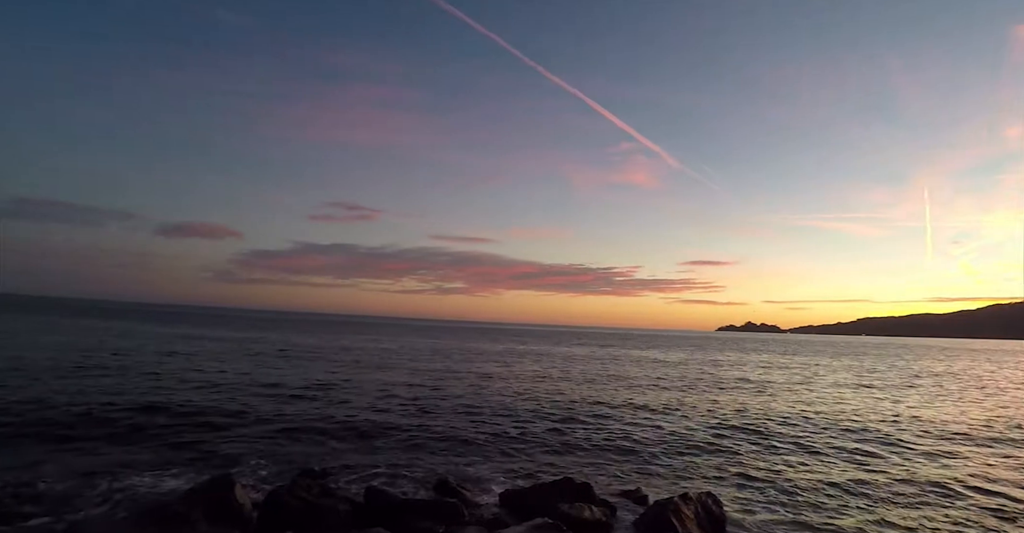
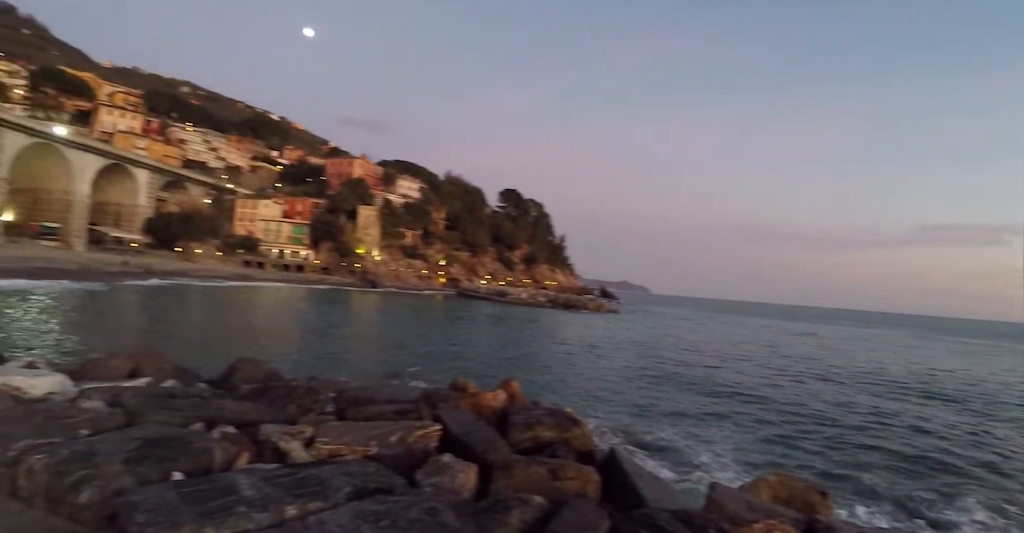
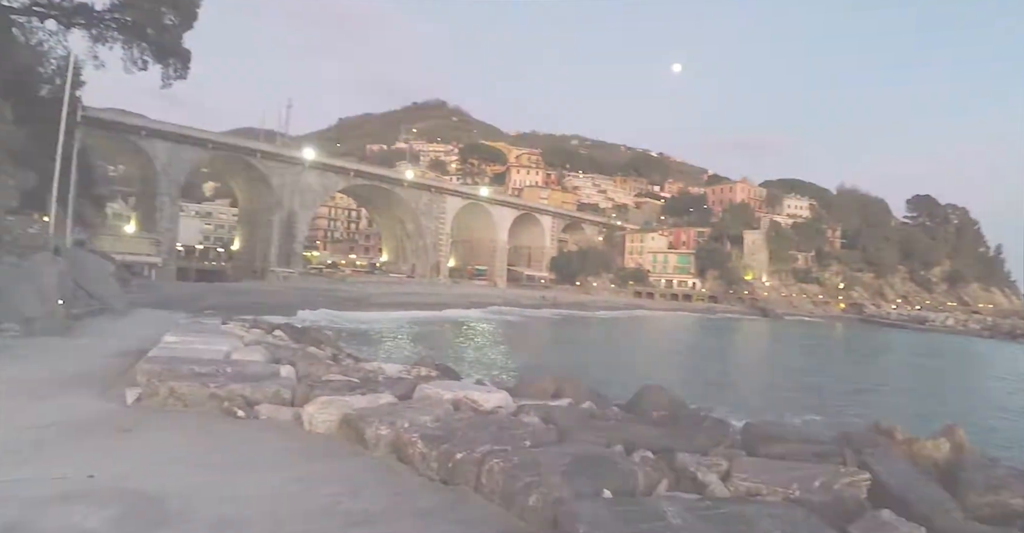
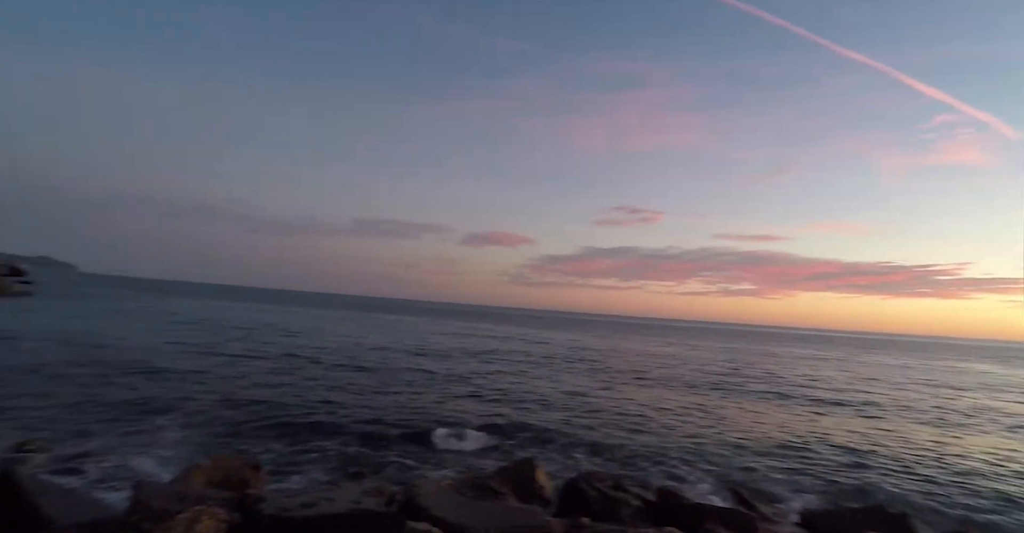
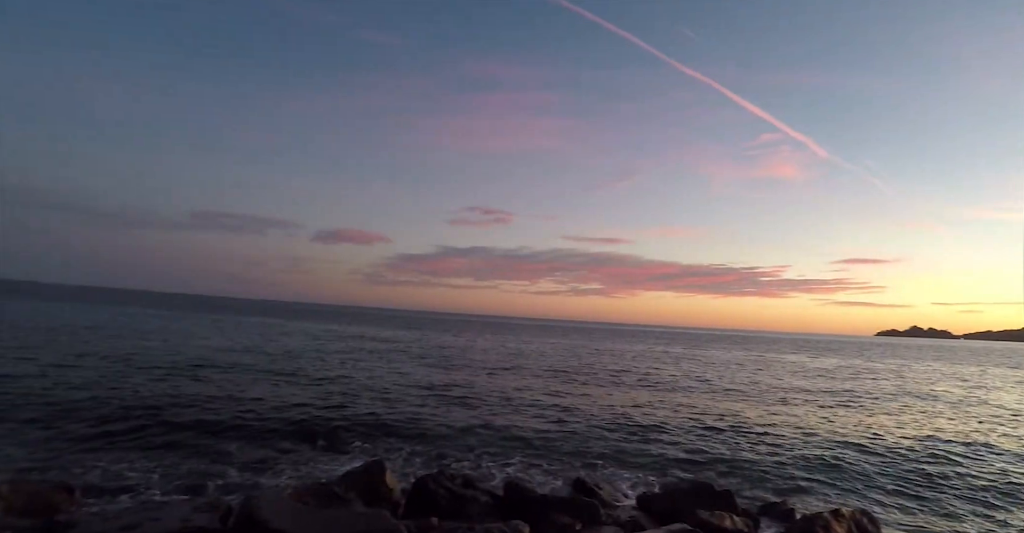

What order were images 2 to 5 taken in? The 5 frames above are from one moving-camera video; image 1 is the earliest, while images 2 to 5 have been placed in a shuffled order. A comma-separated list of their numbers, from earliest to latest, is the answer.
5, 4, 2, 3
